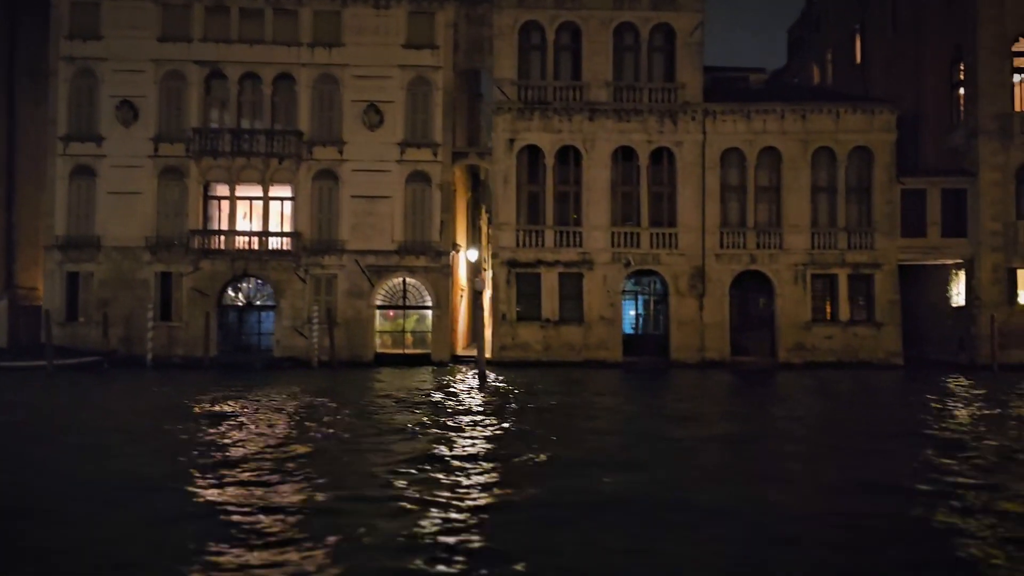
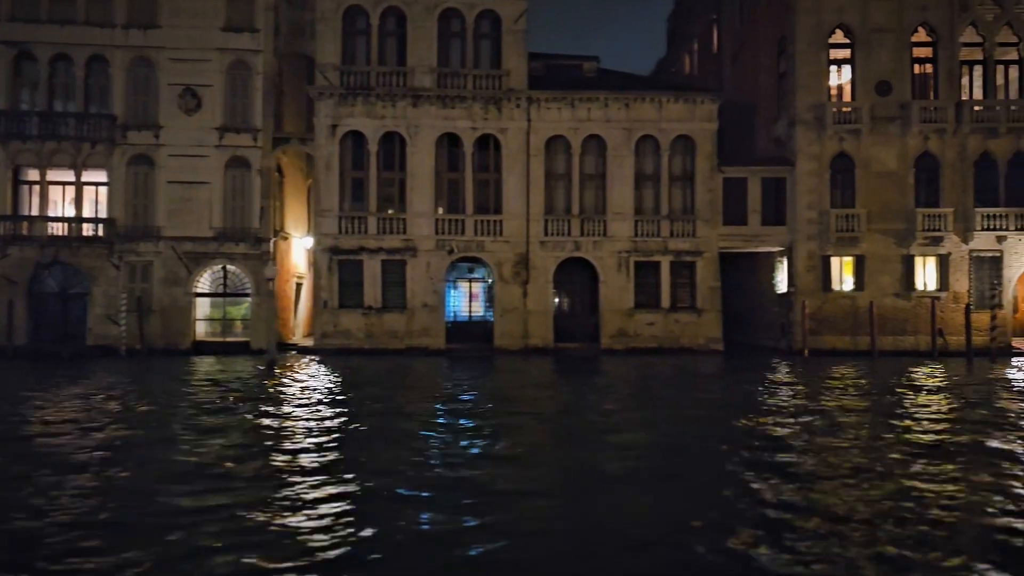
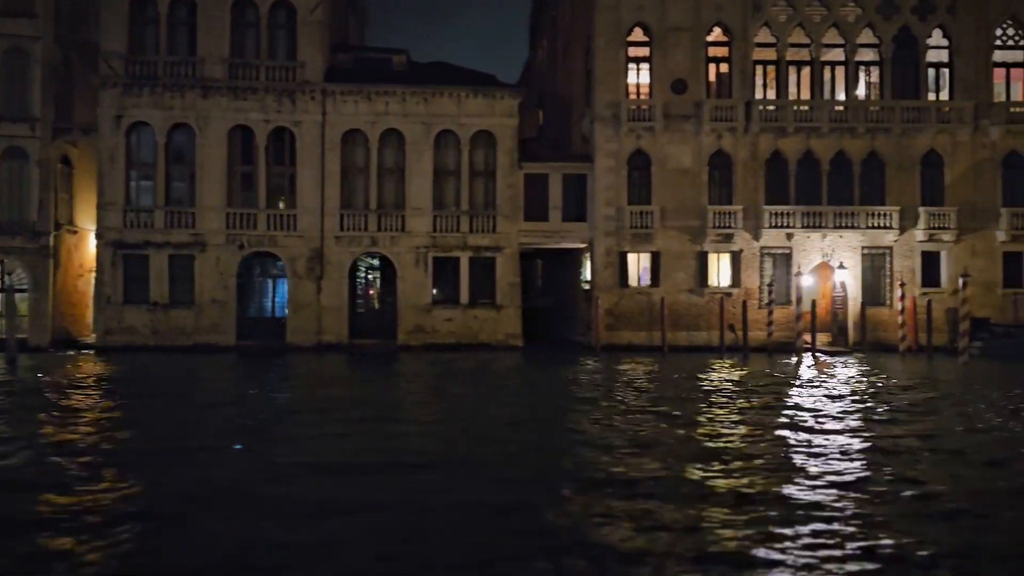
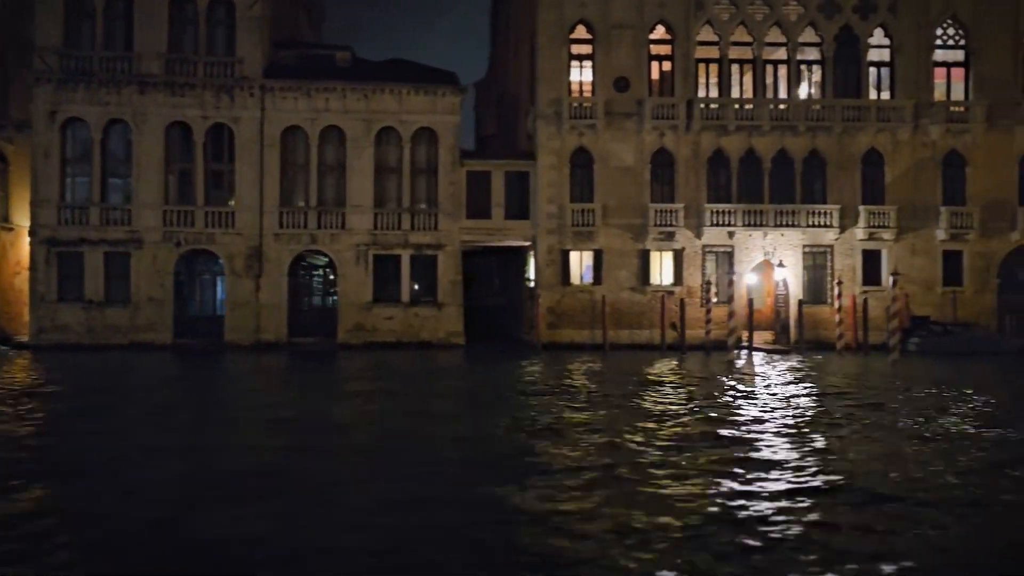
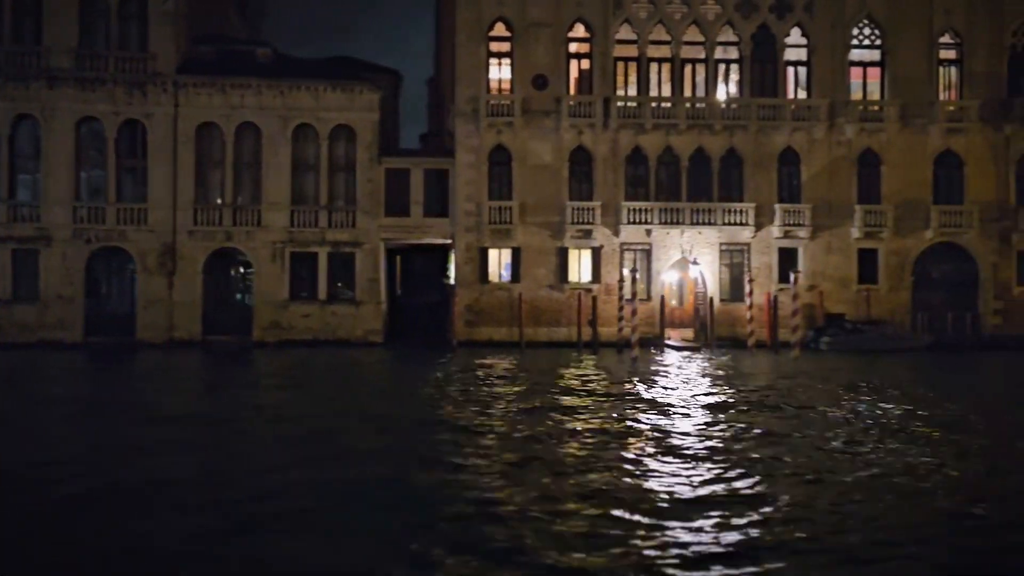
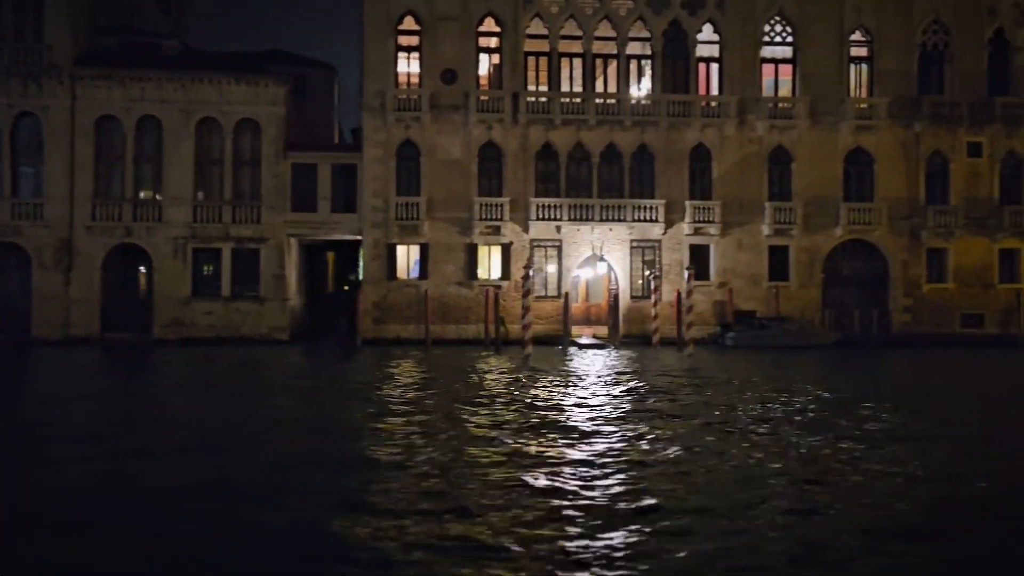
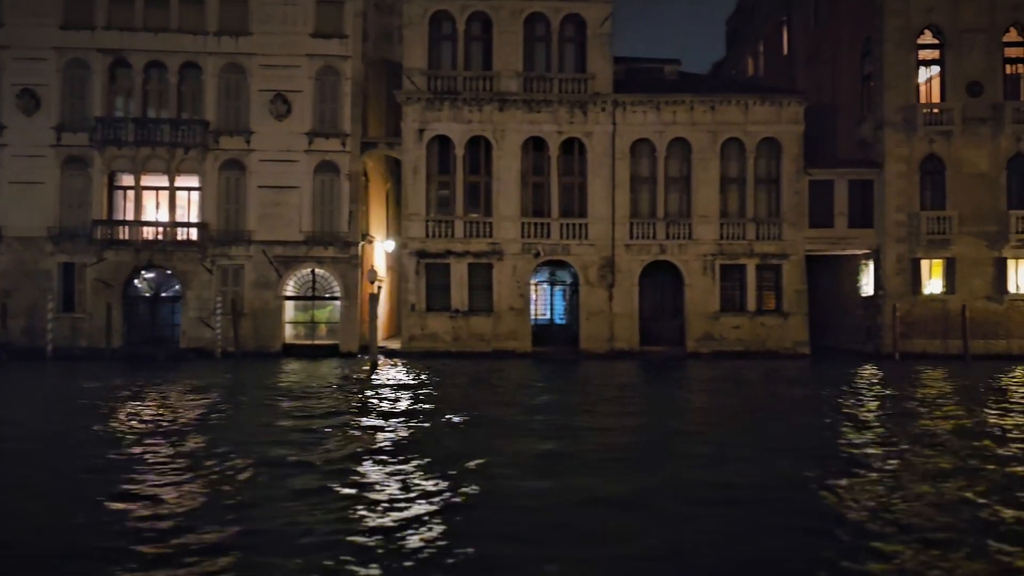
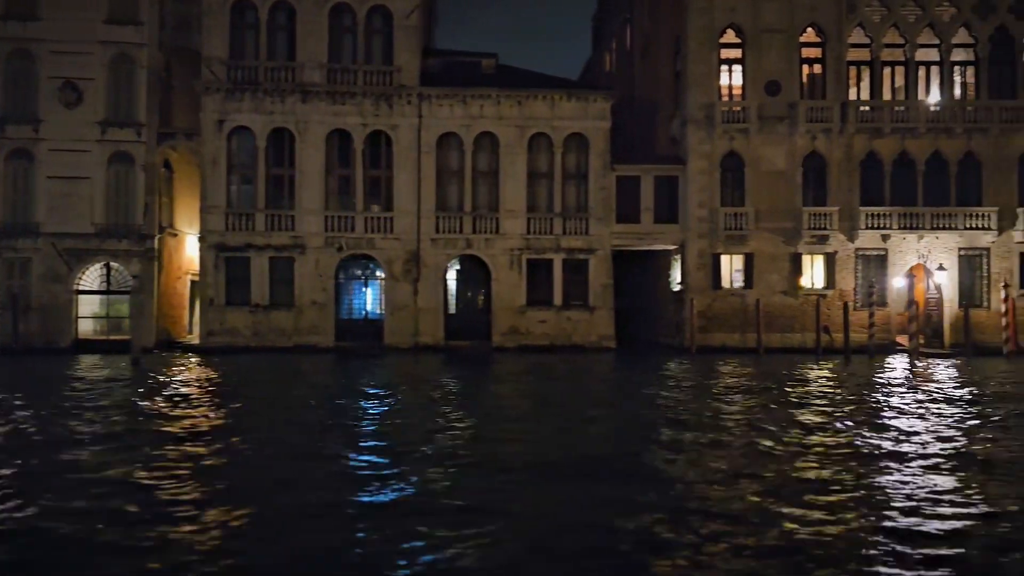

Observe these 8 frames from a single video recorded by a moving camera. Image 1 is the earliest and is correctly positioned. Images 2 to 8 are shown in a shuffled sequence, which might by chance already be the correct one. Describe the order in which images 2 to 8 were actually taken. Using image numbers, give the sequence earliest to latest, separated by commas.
7, 2, 8, 3, 4, 5, 6
